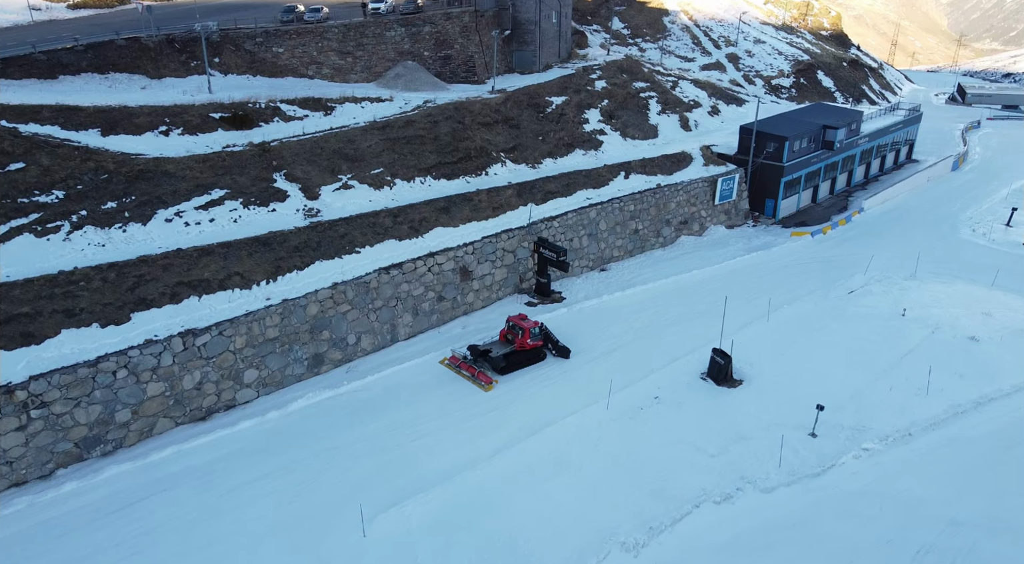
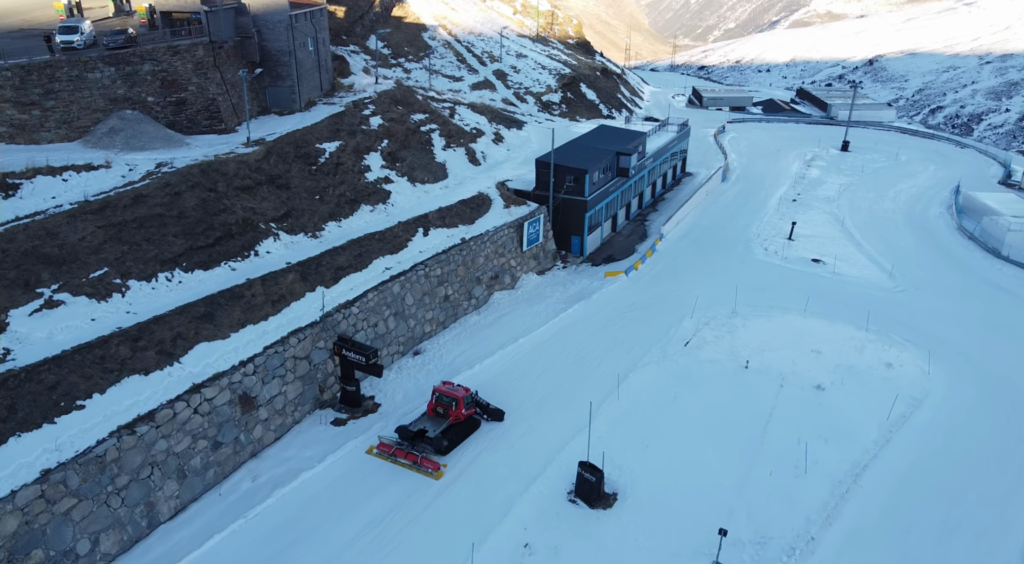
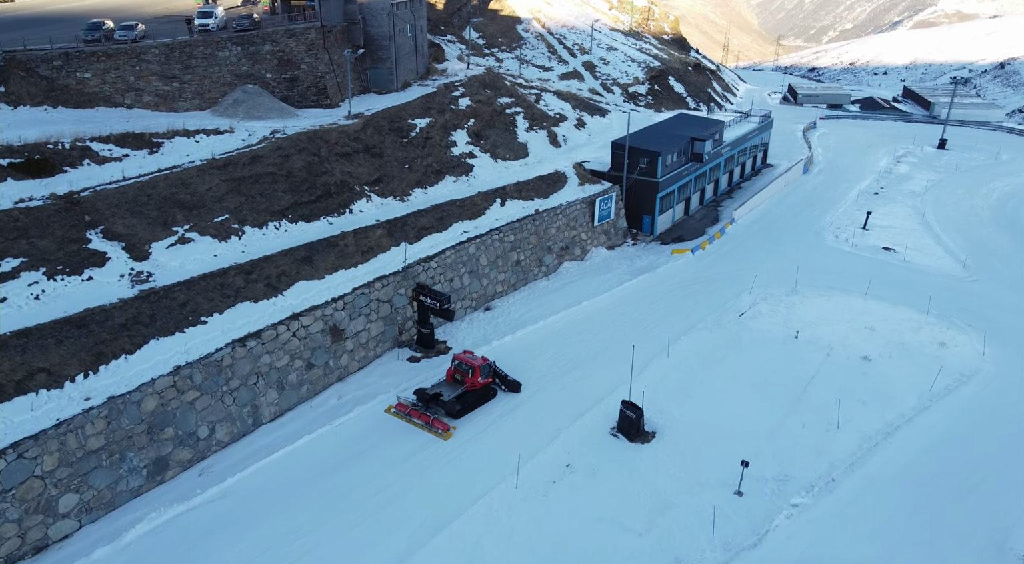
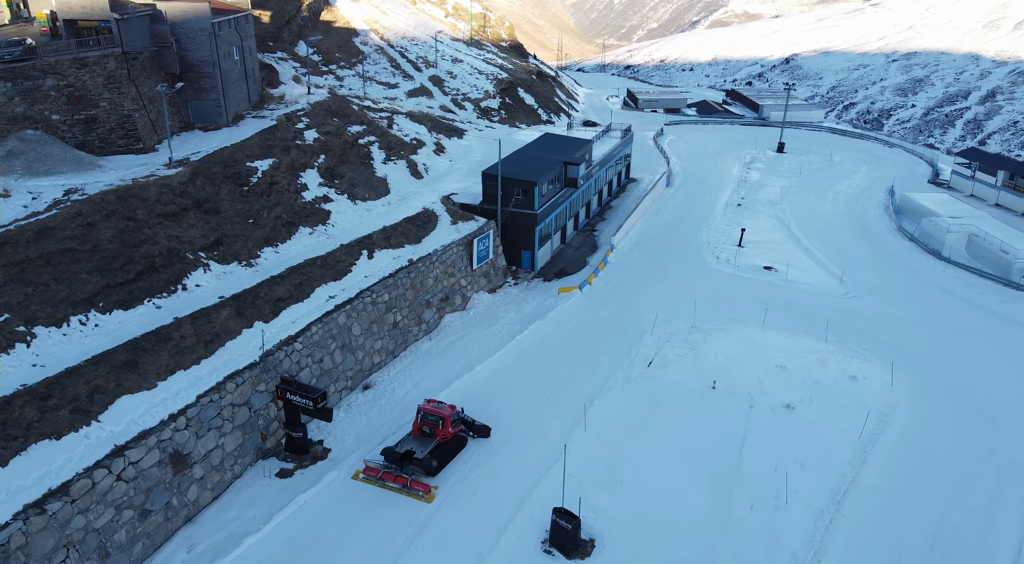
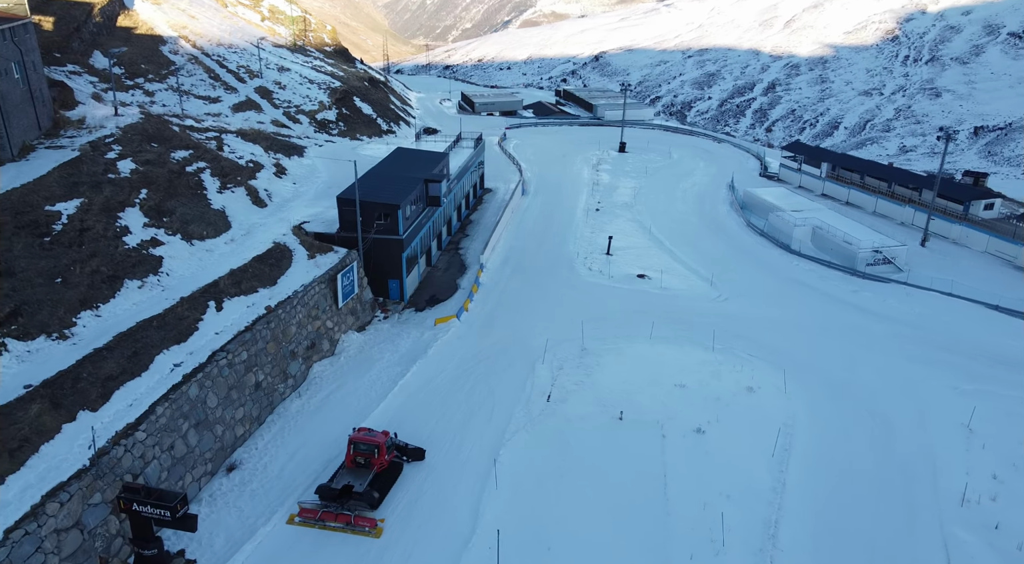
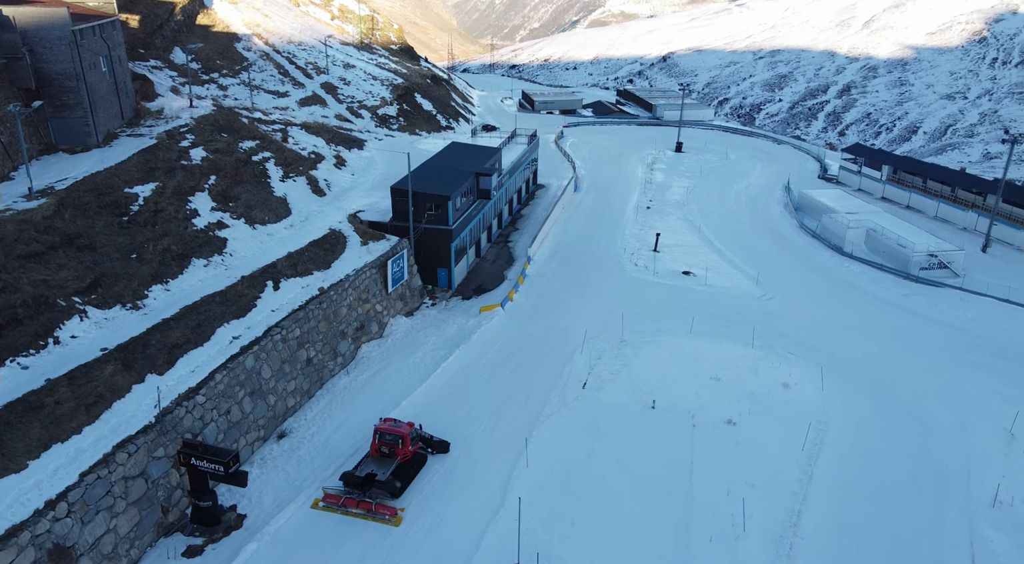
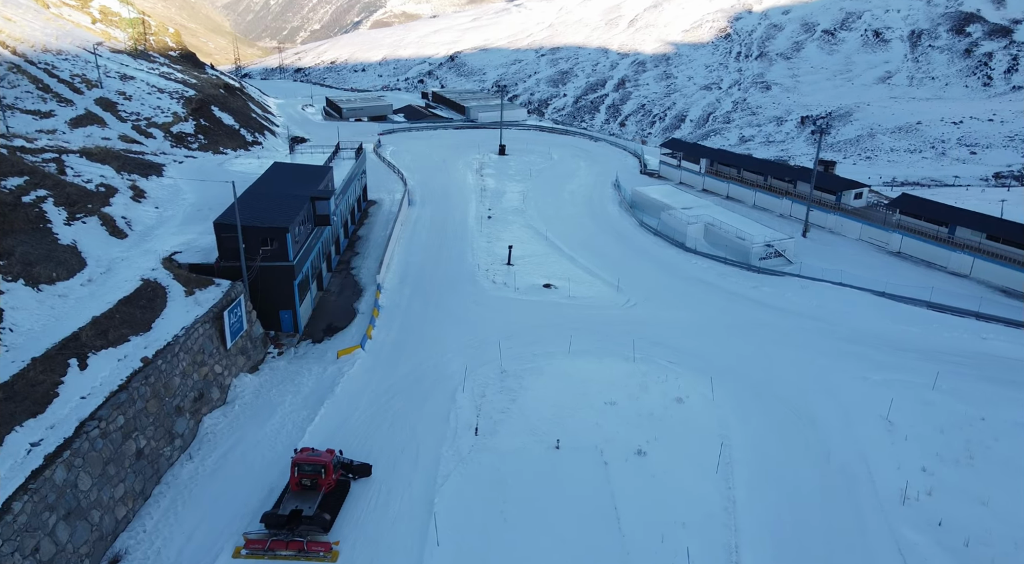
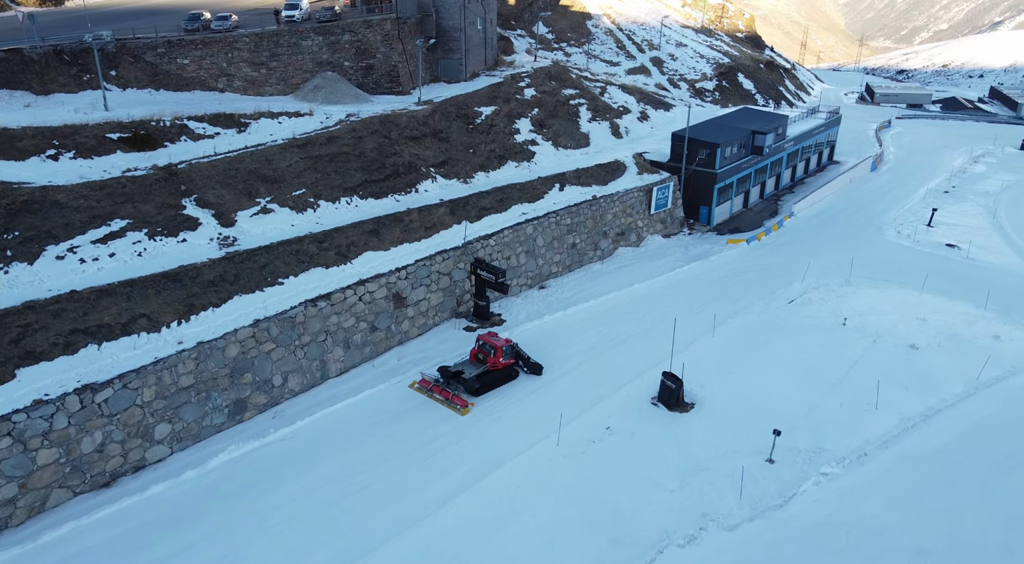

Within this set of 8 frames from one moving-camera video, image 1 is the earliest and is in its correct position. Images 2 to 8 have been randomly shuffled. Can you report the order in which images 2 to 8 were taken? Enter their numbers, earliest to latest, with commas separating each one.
8, 3, 2, 4, 6, 5, 7
